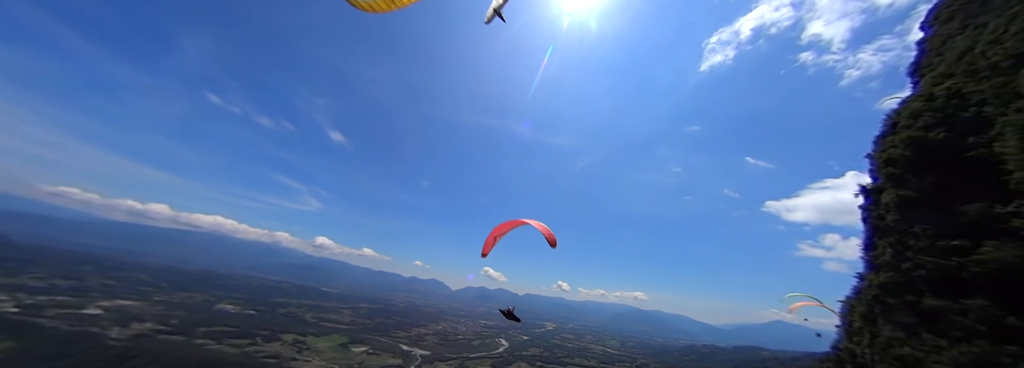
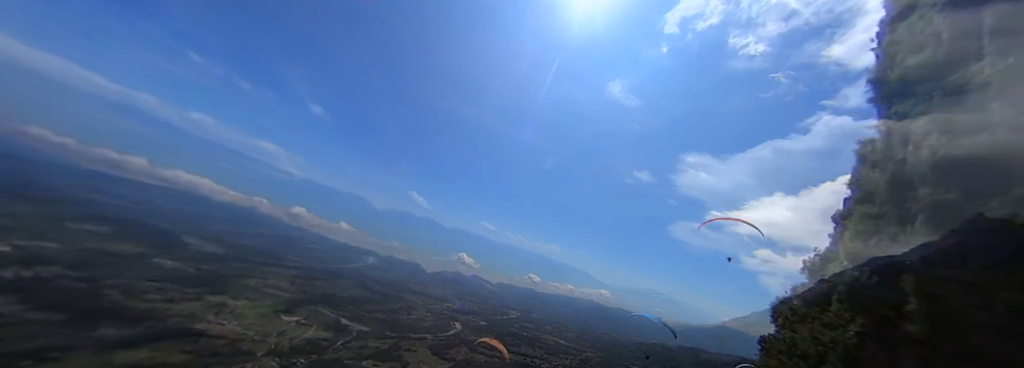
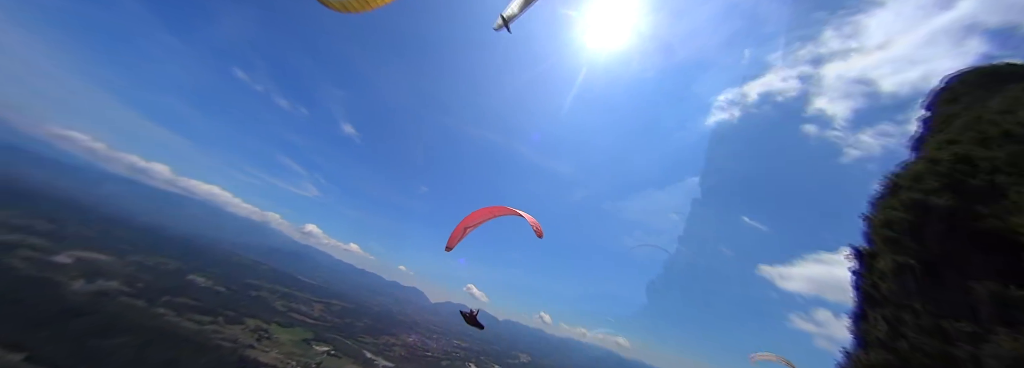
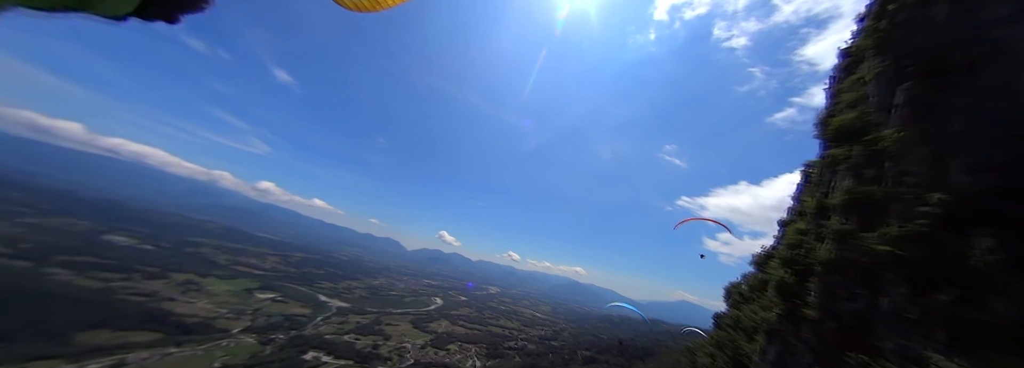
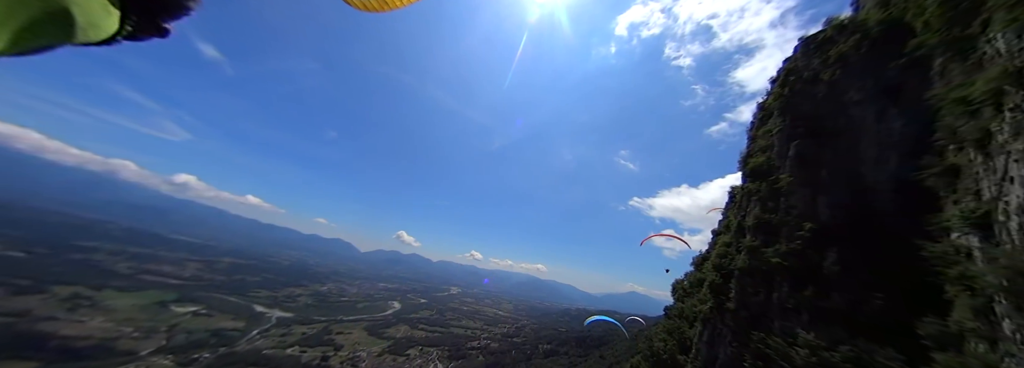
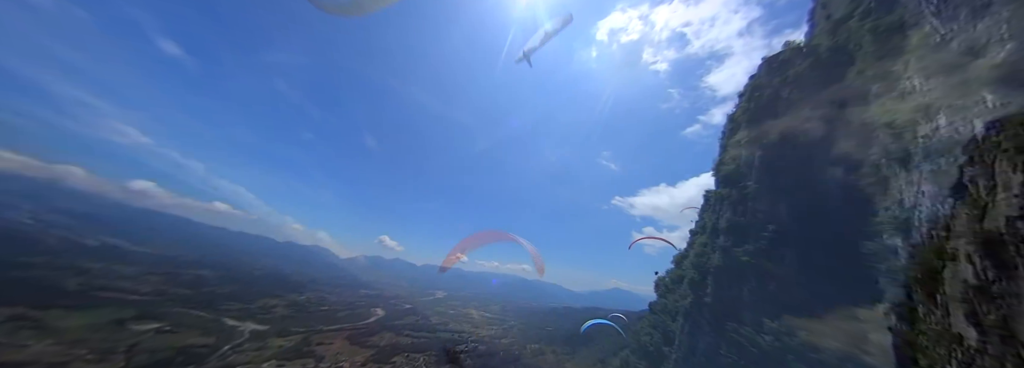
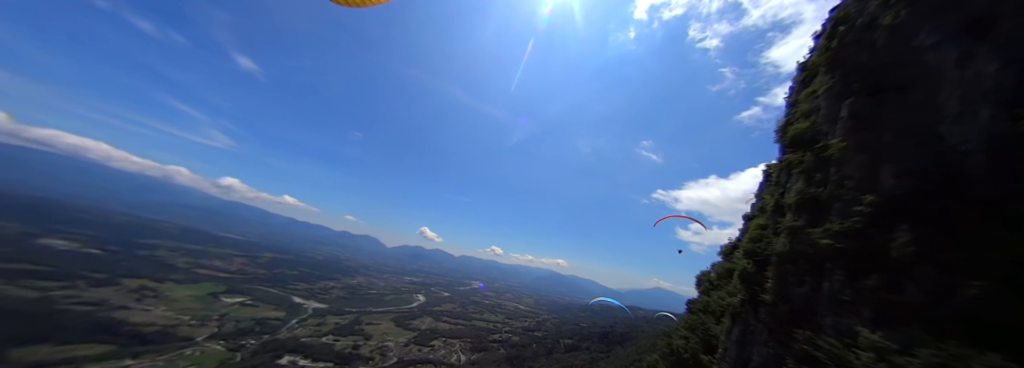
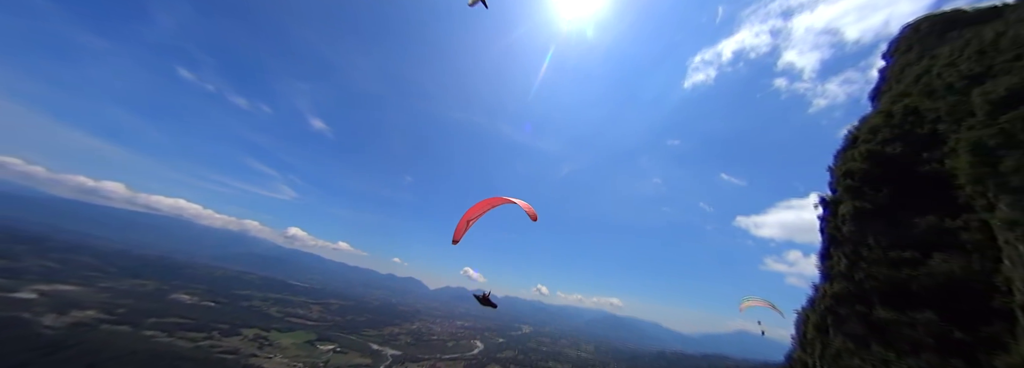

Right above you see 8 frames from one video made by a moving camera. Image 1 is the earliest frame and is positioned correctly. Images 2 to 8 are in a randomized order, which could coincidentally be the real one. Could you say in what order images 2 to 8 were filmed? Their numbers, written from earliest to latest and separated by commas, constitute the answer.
8, 3, 6, 5, 7, 4, 2
